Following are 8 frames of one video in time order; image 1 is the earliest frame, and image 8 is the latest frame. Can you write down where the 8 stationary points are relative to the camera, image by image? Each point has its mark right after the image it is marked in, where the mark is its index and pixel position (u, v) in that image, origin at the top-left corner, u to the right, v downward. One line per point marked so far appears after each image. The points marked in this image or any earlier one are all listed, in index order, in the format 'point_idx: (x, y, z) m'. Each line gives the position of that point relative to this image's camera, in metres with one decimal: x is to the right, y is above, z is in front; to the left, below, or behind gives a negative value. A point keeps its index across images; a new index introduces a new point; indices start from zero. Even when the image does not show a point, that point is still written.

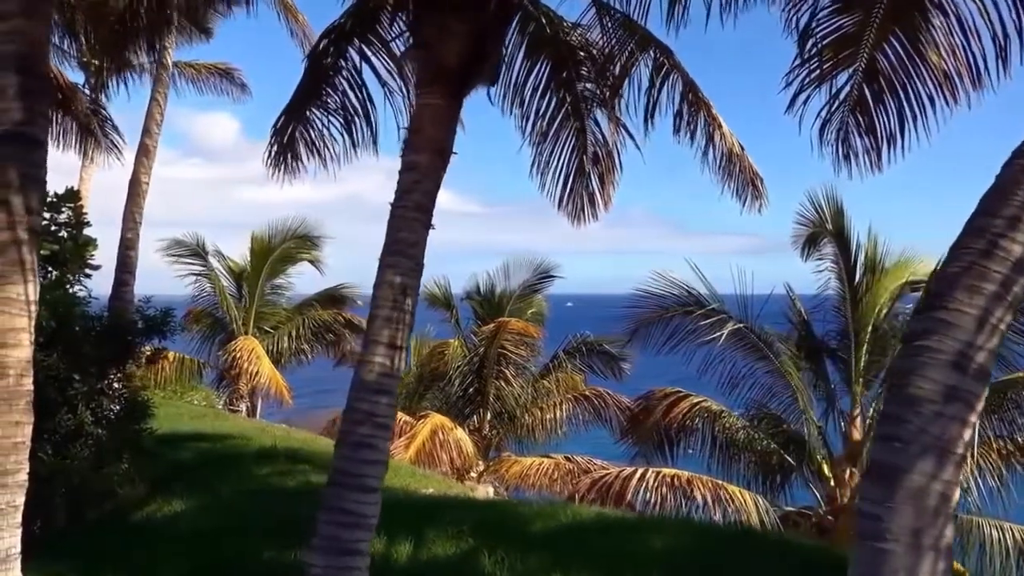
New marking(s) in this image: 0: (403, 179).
0: (-0.5, +0.5, +4.8) m
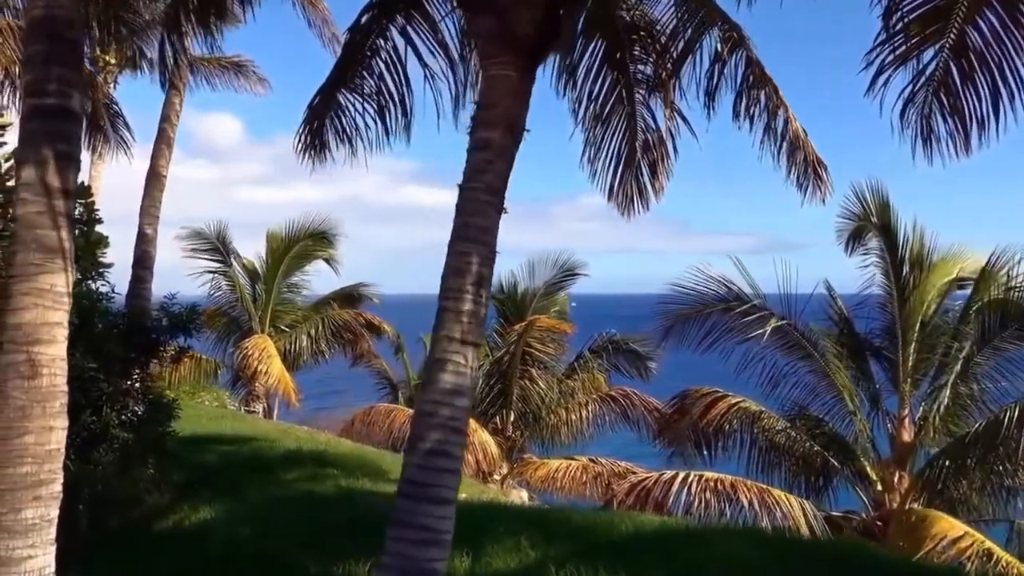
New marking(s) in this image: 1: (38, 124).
0: (-0.2, +0.6, +4.4) m
1: (-1.9, +0.7, +4.1) m
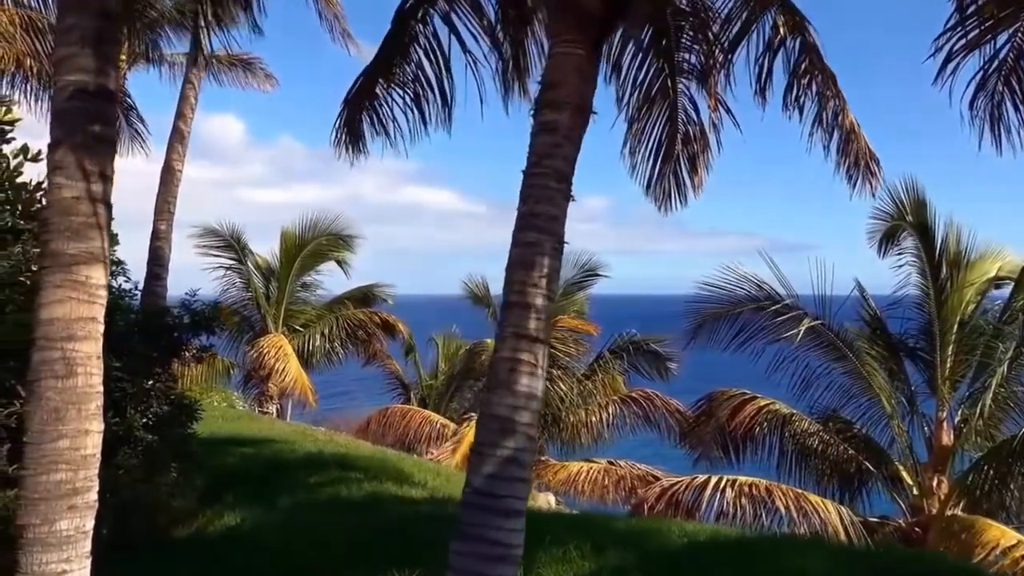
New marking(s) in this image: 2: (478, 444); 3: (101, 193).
0: (+0.1, +0.6, +4.1) m
1: (-1.7, +0.7, +3.8) m
2: (-0.1, -0.6, +3.7) m
3: (-1.6, +0.4, +3.8) m
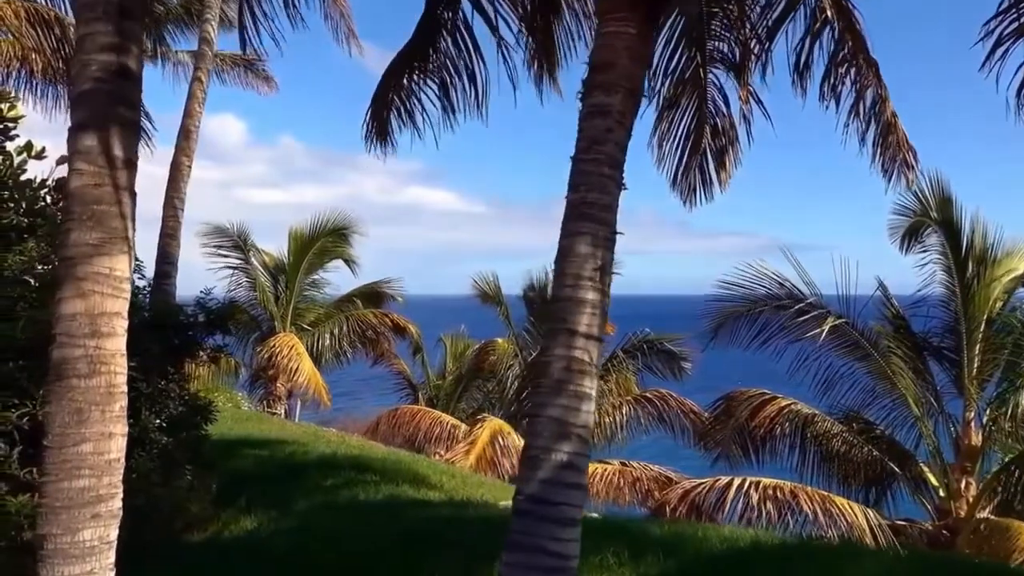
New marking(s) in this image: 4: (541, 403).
0: (+0.3, +0.6, +3.8) m
1: (-1.5, +0.7, +3.6) m
2: (+0.1, -0.6, +3.5) m
3: (-1.4, +0.4, +3.6) m
4: (+0.1, -0.4, +3.5) m
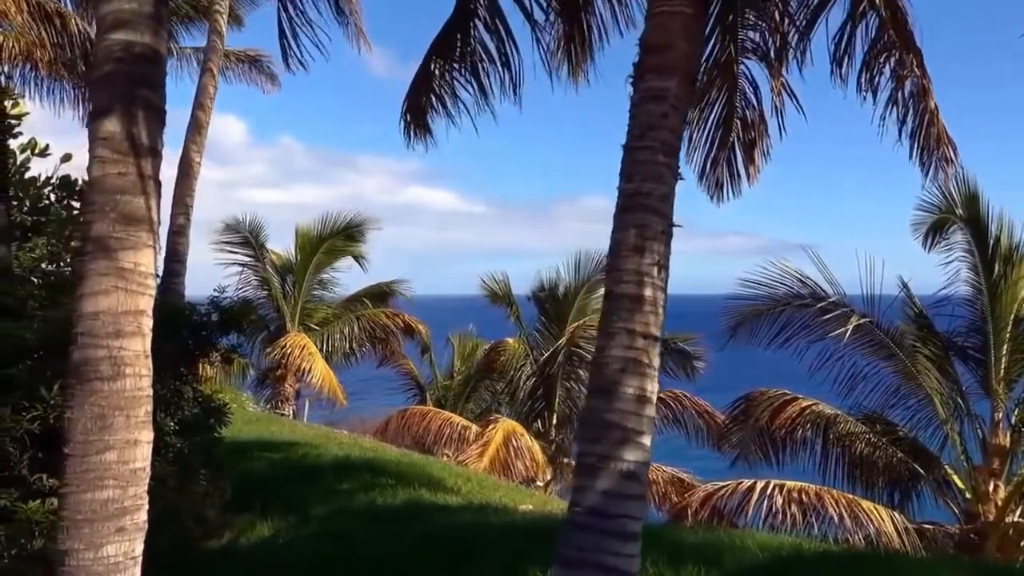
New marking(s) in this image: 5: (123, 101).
0: (+0.5, +0.6, +3.6) m
1: (-1.3, +0.7, +3.3) m
2: (+0.2, -0.5, +3.2) m
3: (-1.2, +0.4, +3.4) m
4: (+0.3, -0.4, +3.3) m
5: (-1.3, +0.6, +3.3) m
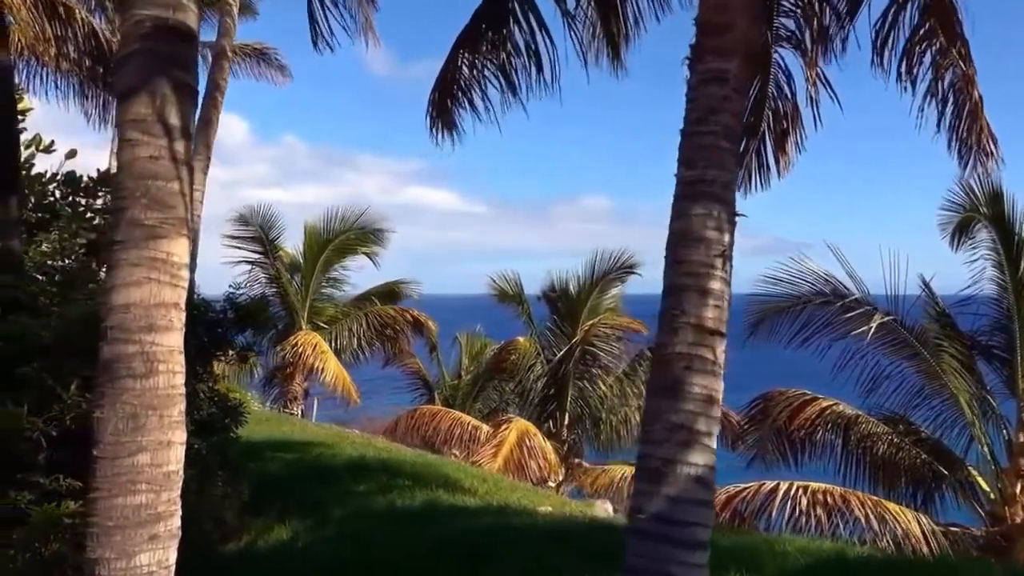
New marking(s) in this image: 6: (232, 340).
0: (+0.6, +0.7, +3.4) m
1: (-1.1, +0.8, +3.1) m
2: (+0.4, -0.5, +3.0) m
3: (-1.0, +0.4, +3.2) m
4: (+0.5, -0.4, +3.1) m
5: (-1.1, +0.7, +3.1) m
6: (-2.0, -0.4, +7.0) m
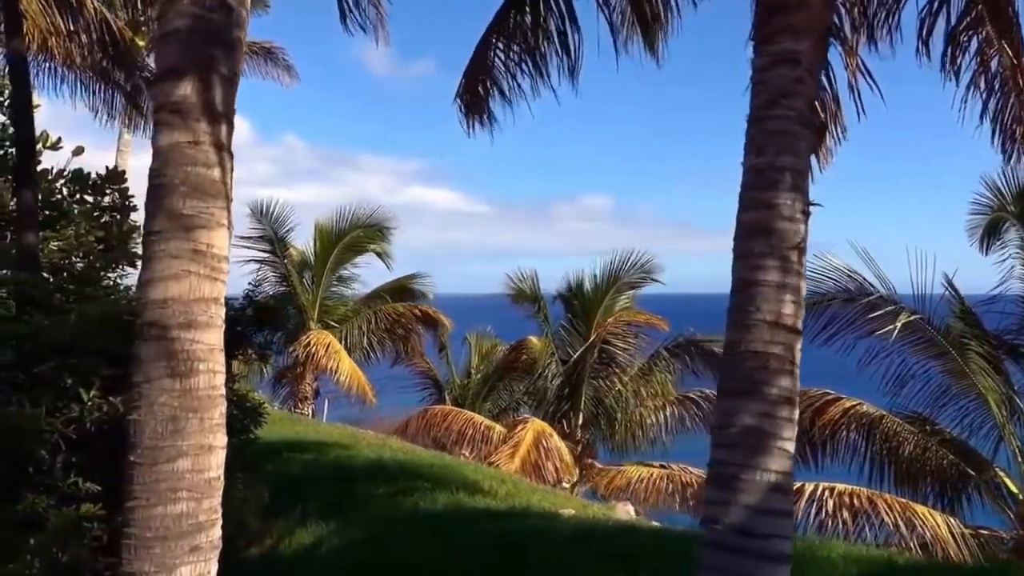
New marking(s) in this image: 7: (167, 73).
0: (+0.8, +0.7, +3.2) m
1: (-0.9, +0.8, +2.9) m
2: (+0.6, -0.5, +2.8) m
3: (-0.9, +0.4, +3.0) m
4: (+0.6, -0.4, +2.9) m
5: (-0.9, +0.7, +2.9) m
6: (-1.8, -0.3, +6.8) m
7: (-1.0, +0.6, +2.9) m
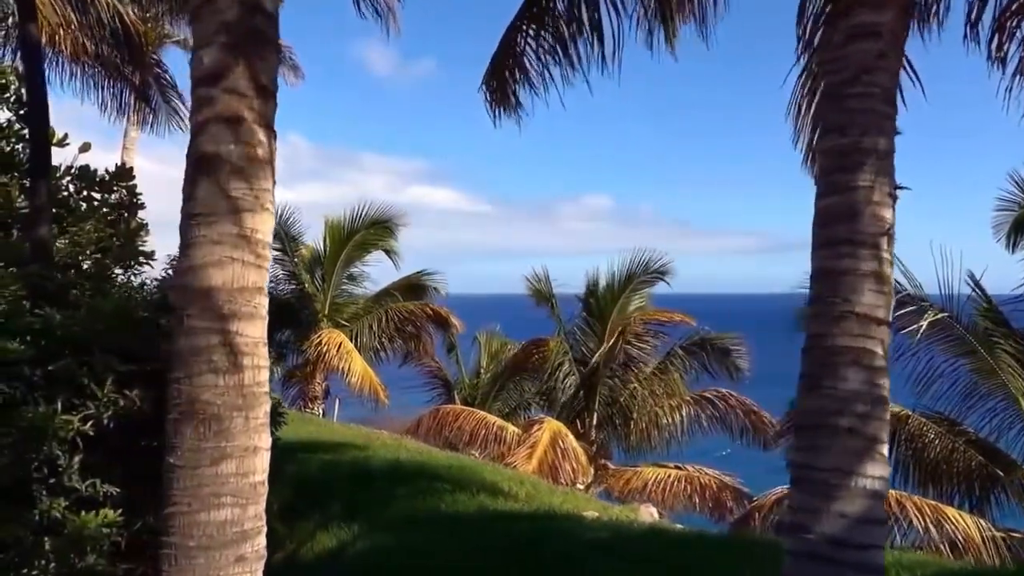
0: (+1.0, +0.7, +3.0) m
1: (-0.8, +0.8, +2.7) m
2: (+0.8, -0.5, +2.6) m
3: (-0.7, +0.5, +2.7) m
4: (+0.8, -0.3, +2.7) m
5: (-0.8, +0.7, +2.7) m
6: (-1.6, -0.3, +6.6) m
7: (-0.8, +0.7, +2.7) m
